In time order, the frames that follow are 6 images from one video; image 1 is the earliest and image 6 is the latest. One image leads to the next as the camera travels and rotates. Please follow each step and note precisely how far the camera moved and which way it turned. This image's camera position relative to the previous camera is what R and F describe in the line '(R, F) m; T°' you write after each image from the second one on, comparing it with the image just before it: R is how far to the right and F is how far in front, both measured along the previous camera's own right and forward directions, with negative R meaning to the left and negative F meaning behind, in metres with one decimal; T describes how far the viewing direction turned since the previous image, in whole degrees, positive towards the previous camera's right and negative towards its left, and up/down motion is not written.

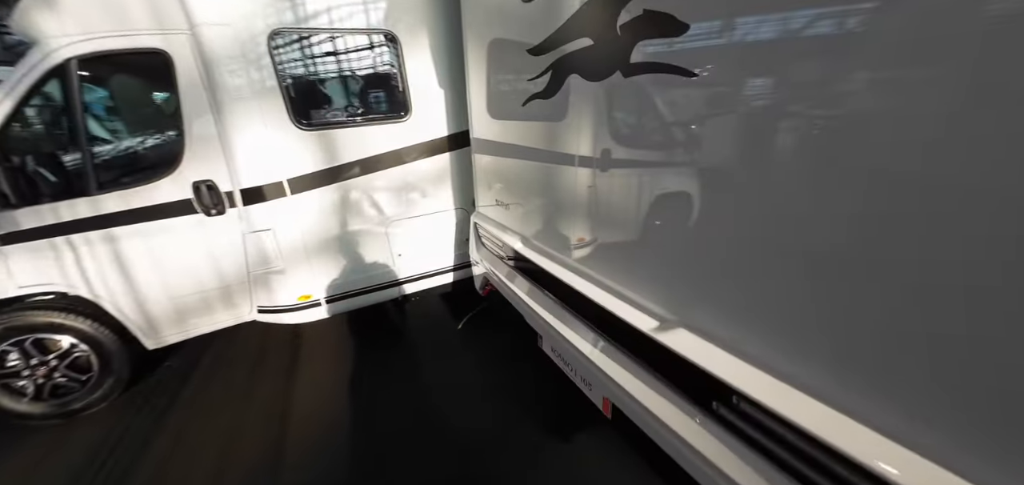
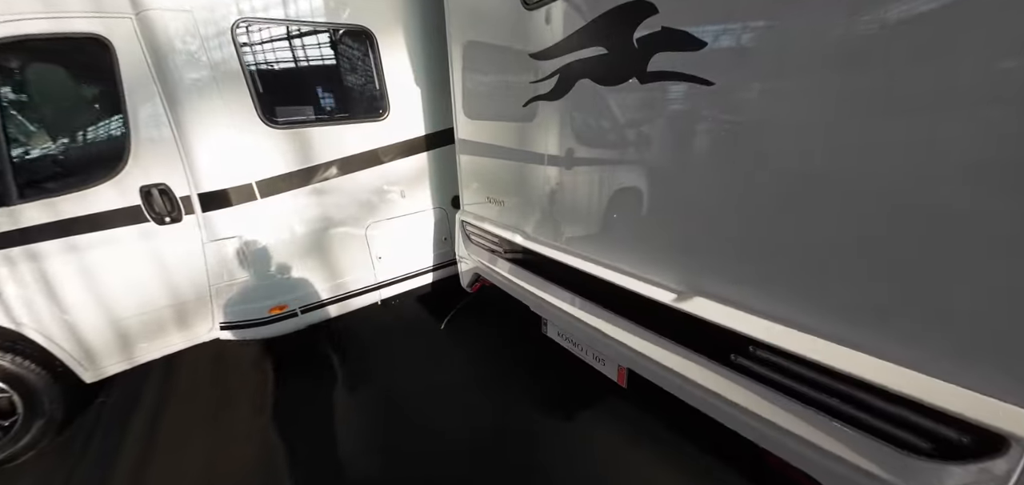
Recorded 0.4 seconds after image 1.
(-0.3, -0.1) m; +10°
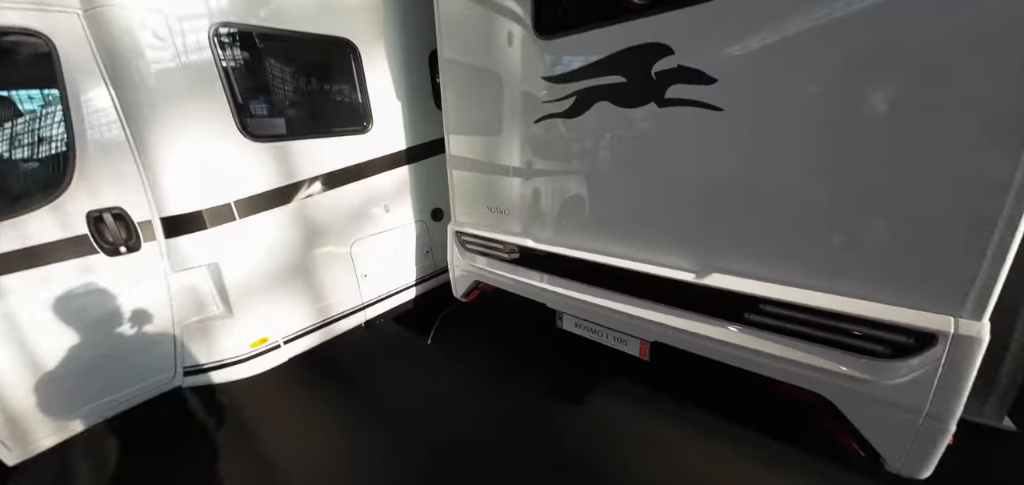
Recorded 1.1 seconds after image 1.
(-0.6, -0.1) m; +15°
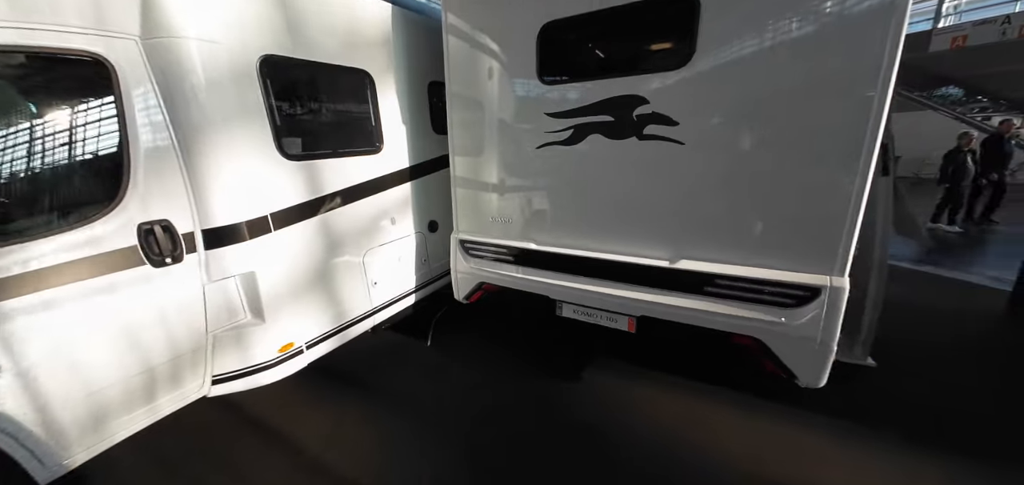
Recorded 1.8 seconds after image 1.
(-0.5, -0.4) m; +11°
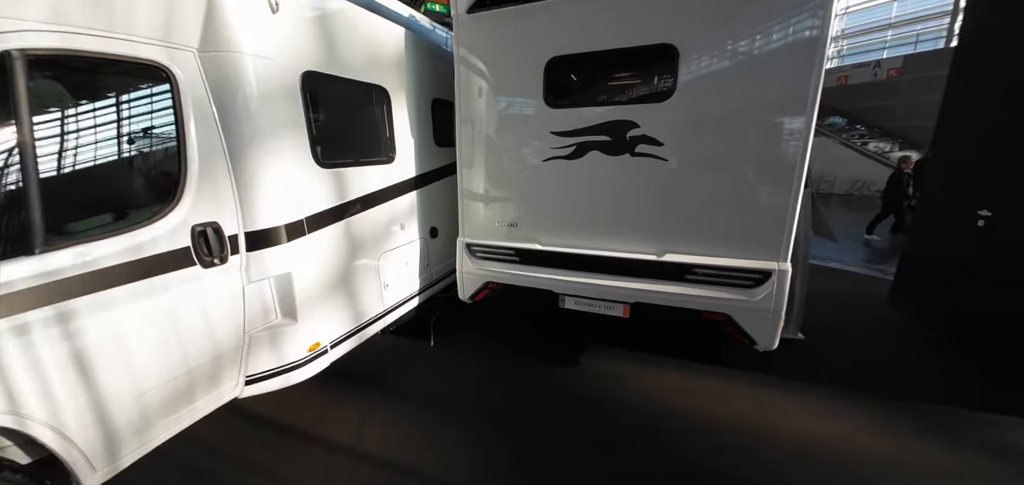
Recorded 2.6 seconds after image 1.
(-0.5, -0.3) m; +8°
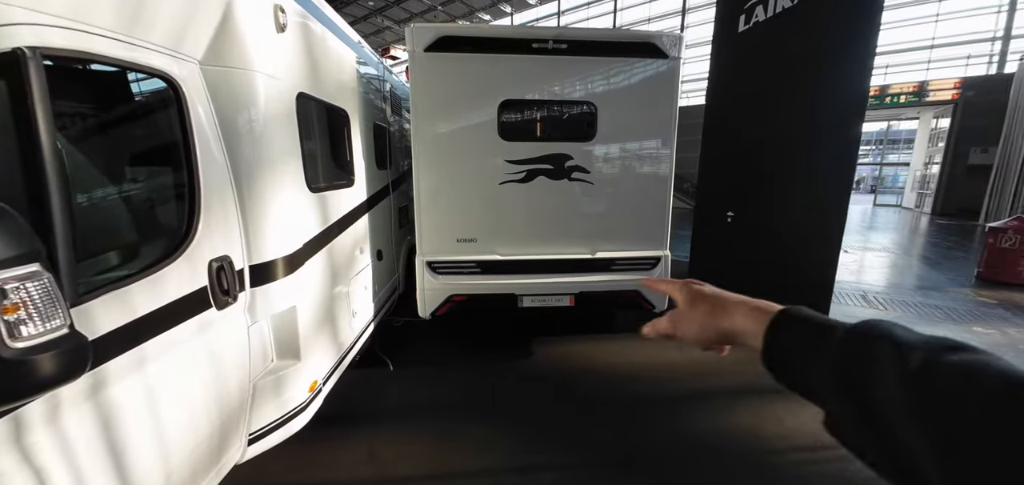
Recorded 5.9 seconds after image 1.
(-1.1, -0.1) m; +26°
